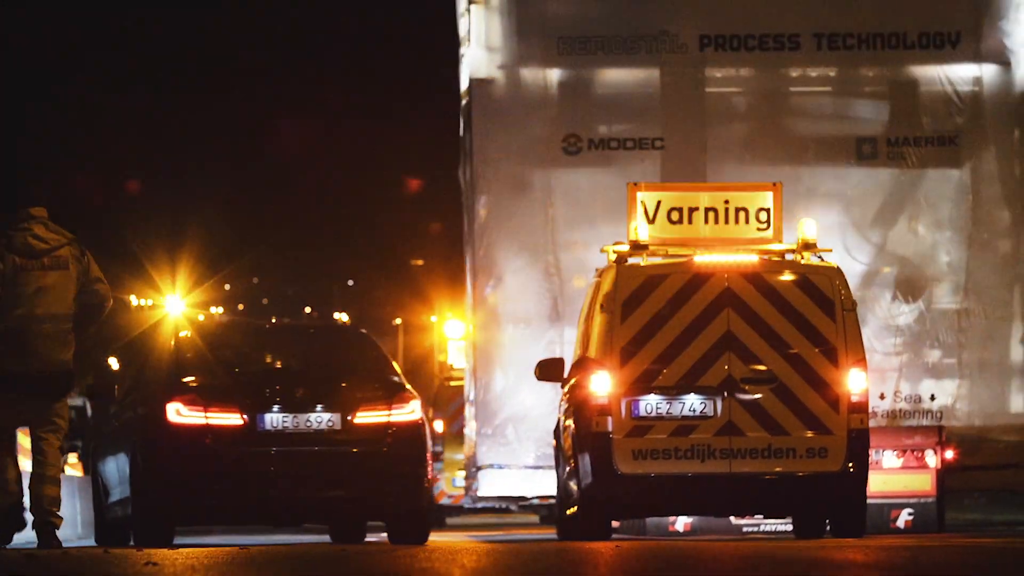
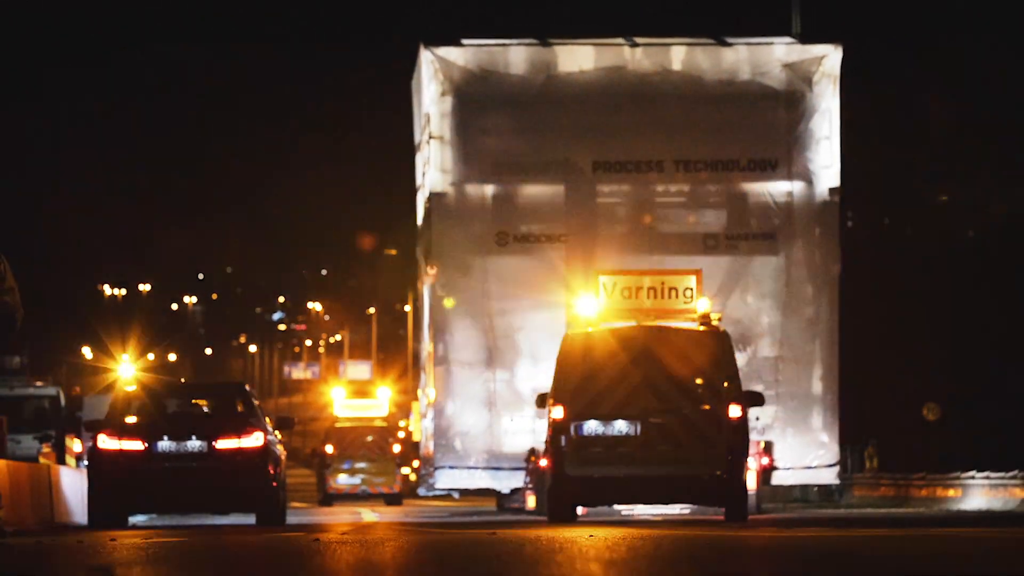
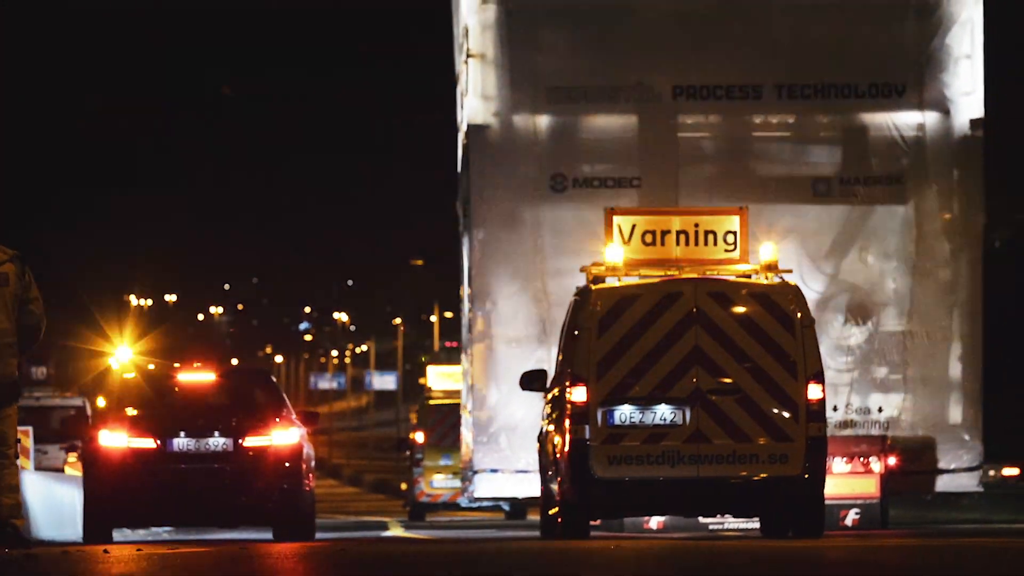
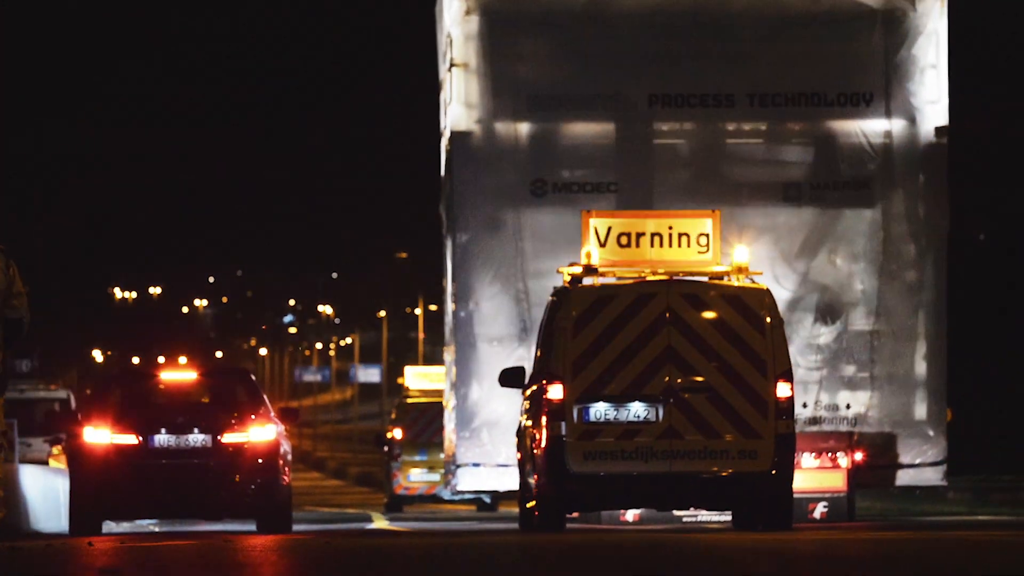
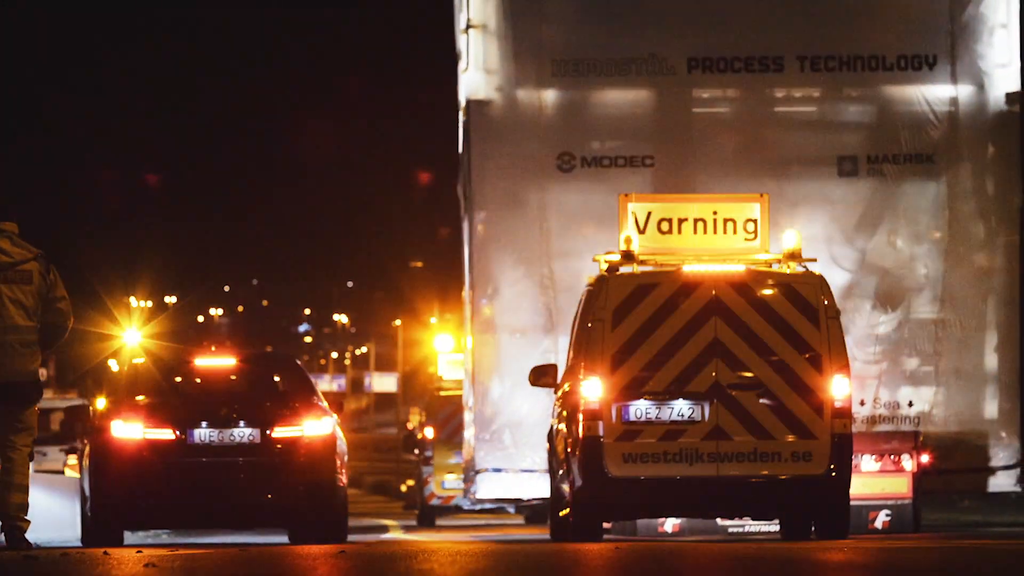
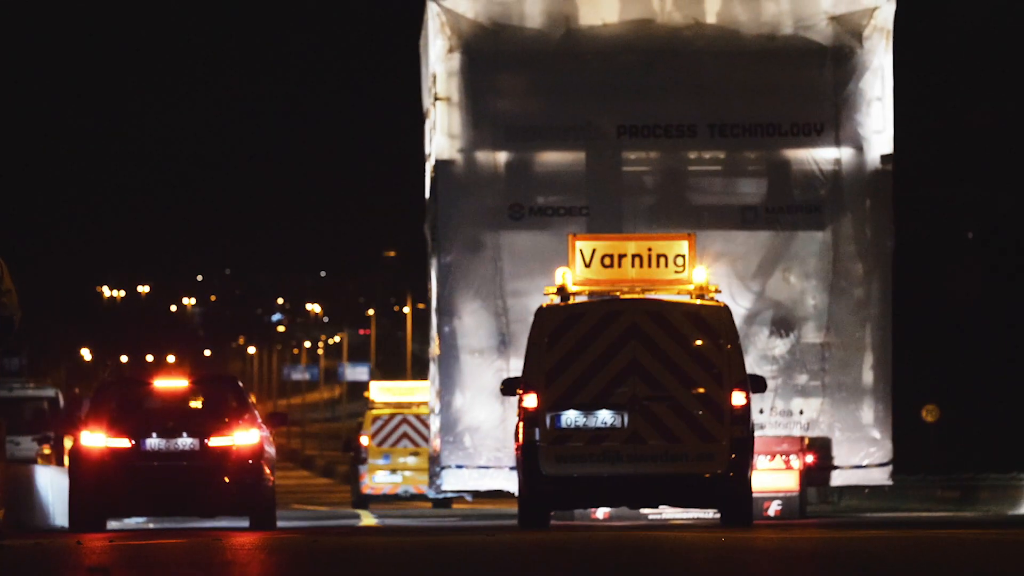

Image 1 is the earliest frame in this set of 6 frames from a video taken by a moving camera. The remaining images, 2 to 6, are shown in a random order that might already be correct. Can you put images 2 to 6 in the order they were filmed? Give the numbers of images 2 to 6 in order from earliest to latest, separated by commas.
5, 3, 4, 6, 2
